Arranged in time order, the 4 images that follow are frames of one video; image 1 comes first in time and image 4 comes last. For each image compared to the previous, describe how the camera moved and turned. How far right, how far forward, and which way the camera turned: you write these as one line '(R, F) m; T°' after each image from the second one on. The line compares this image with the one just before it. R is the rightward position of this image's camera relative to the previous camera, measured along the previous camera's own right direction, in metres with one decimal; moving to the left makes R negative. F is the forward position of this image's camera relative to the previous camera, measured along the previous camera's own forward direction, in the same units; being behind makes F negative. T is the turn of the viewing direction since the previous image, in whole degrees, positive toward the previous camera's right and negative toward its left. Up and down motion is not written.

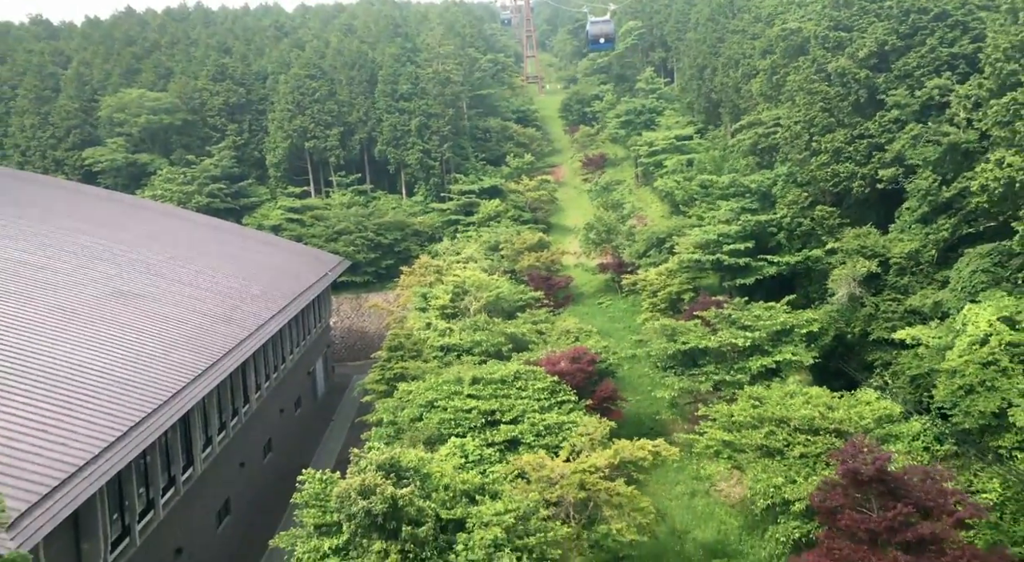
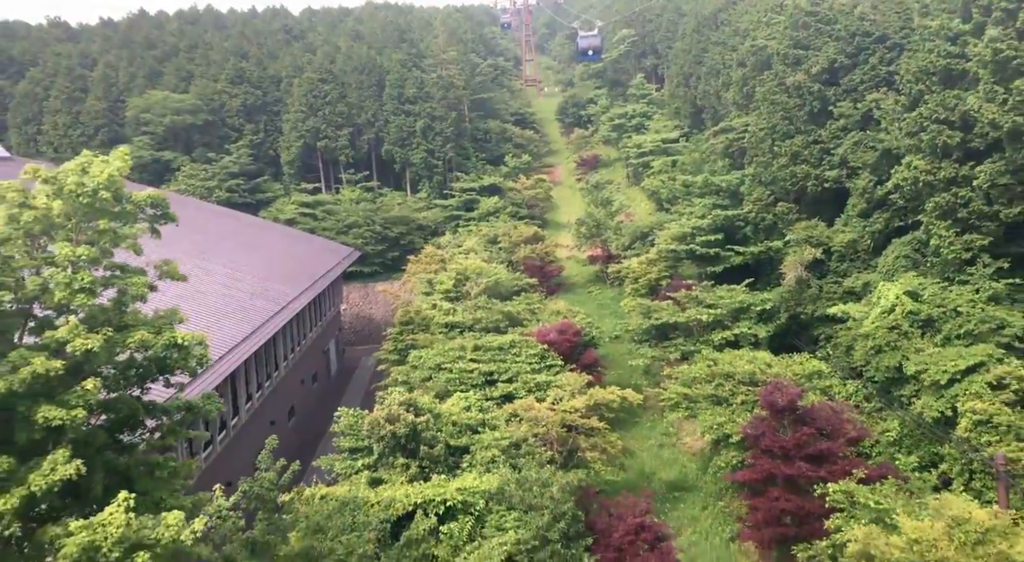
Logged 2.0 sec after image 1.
(0.0, -2.8) m; 0°
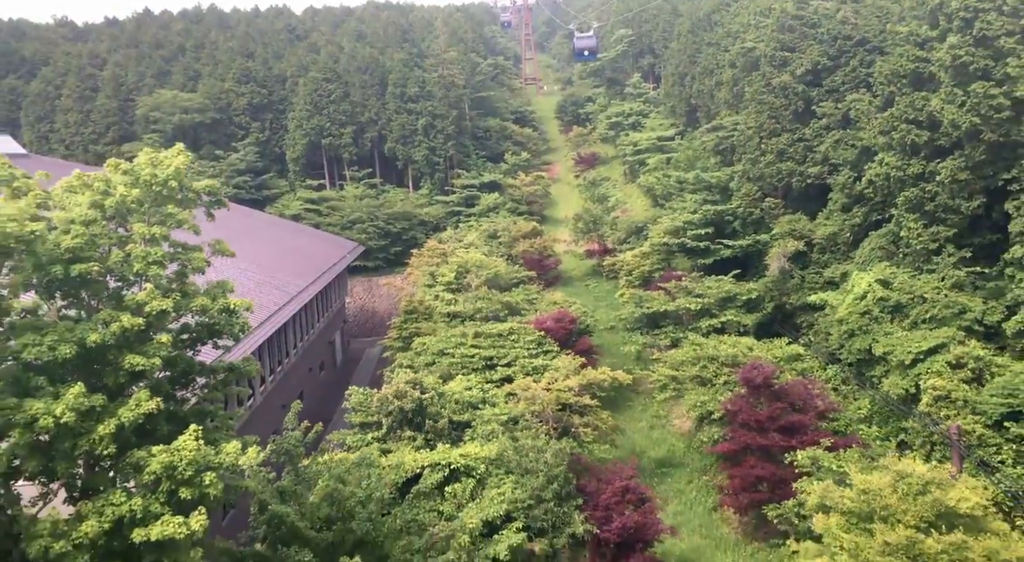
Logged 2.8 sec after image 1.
(0.0, -1.1) m; 0°
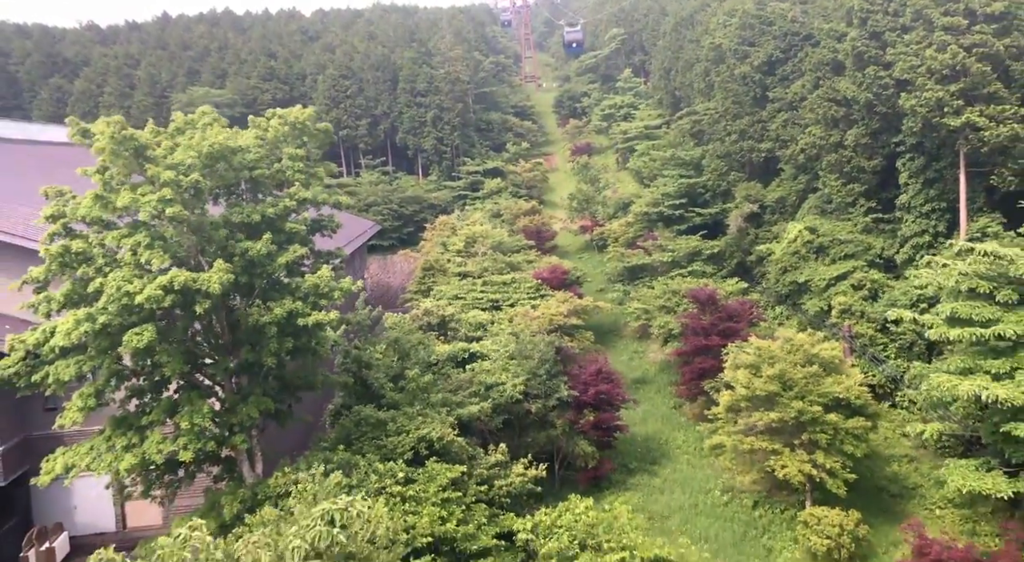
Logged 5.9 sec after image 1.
(0.0, -4.1) m; 0°
